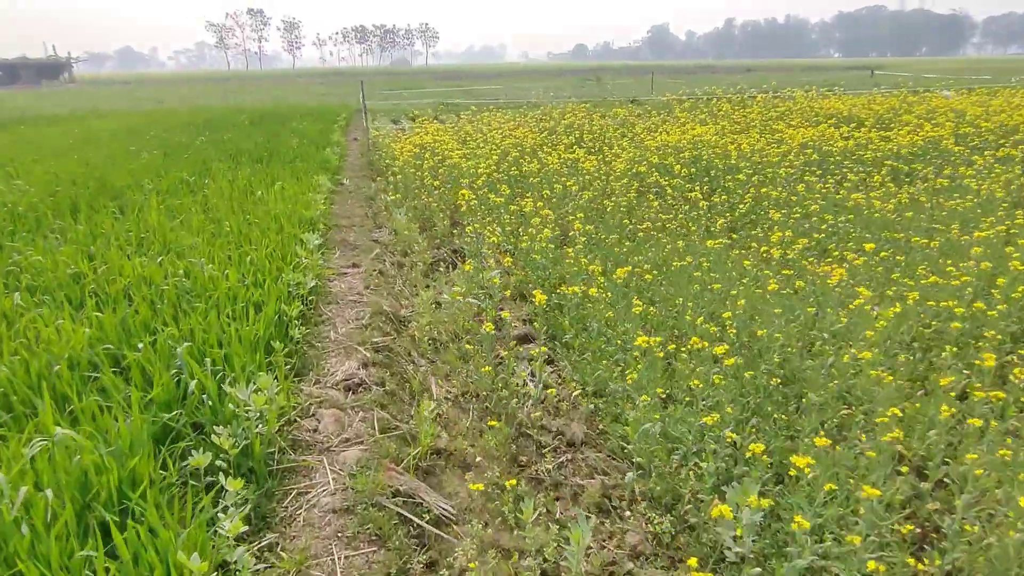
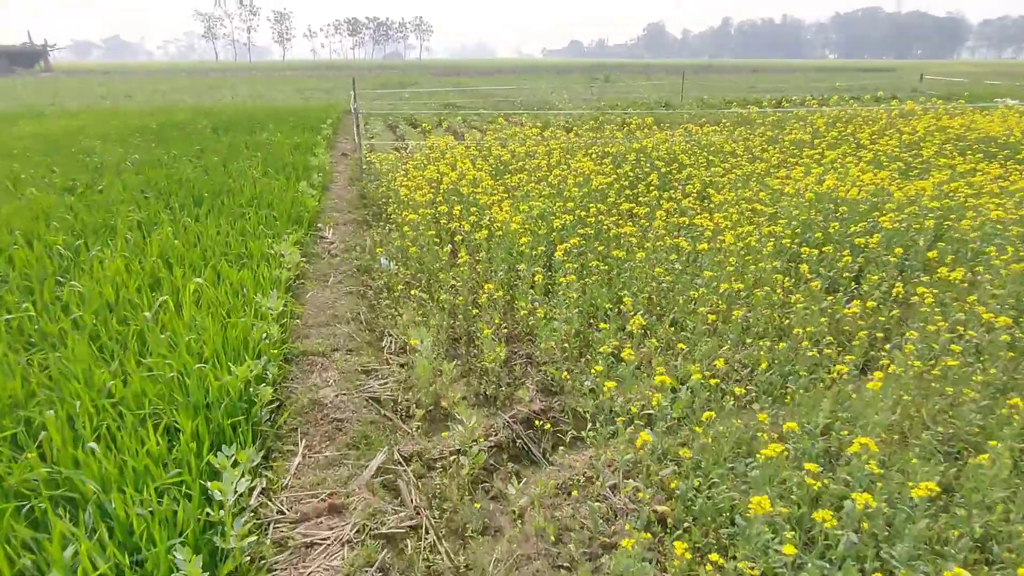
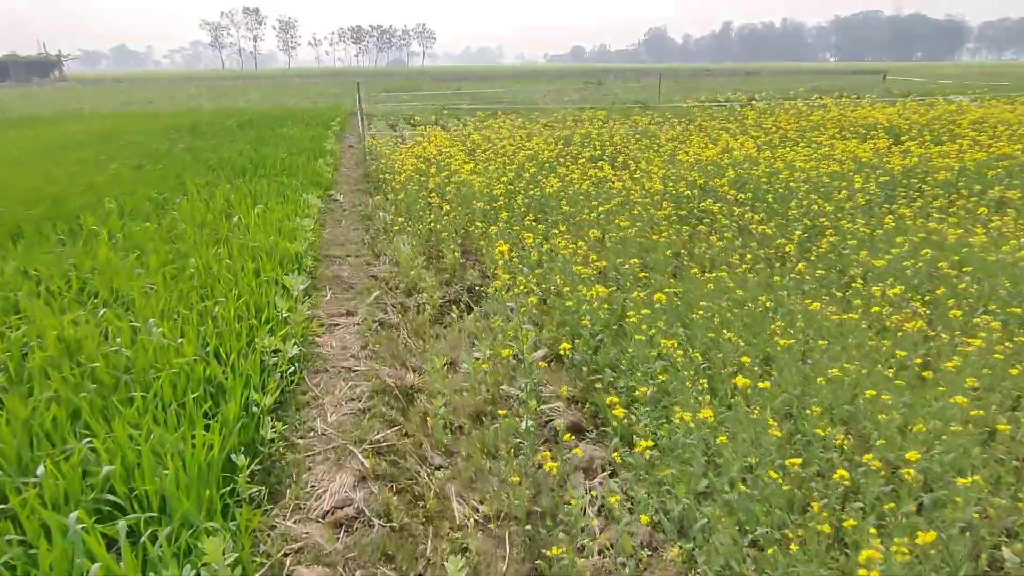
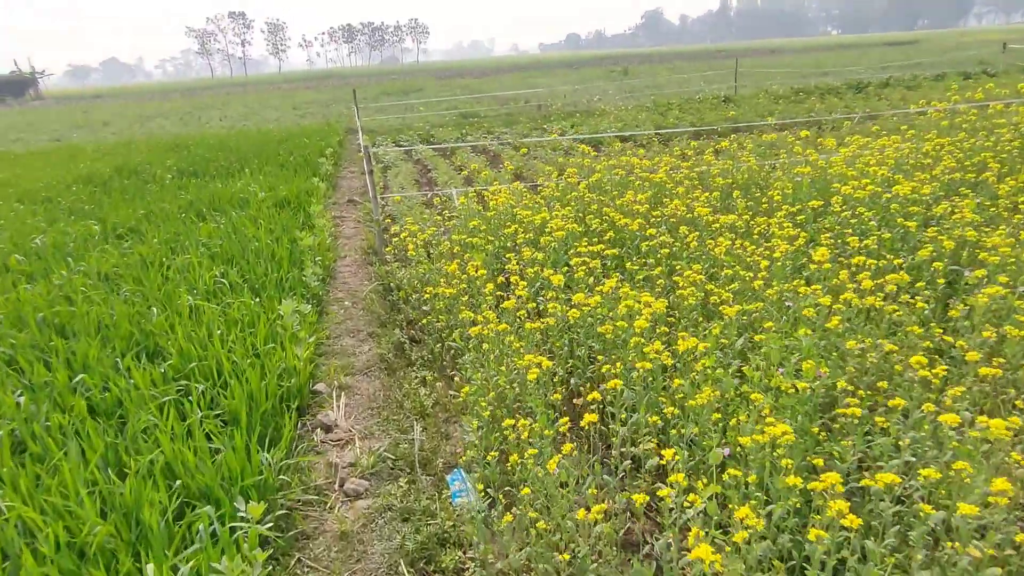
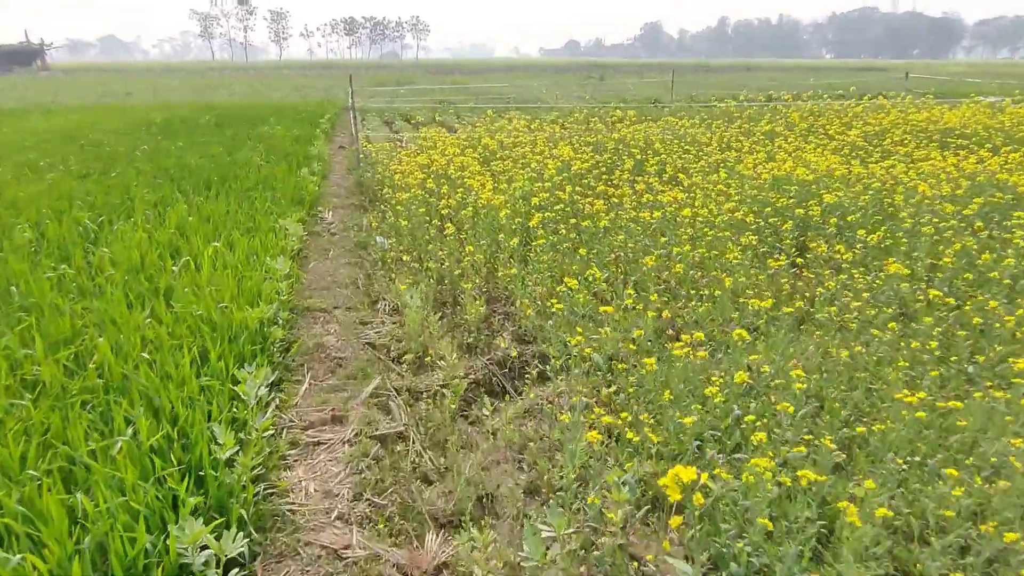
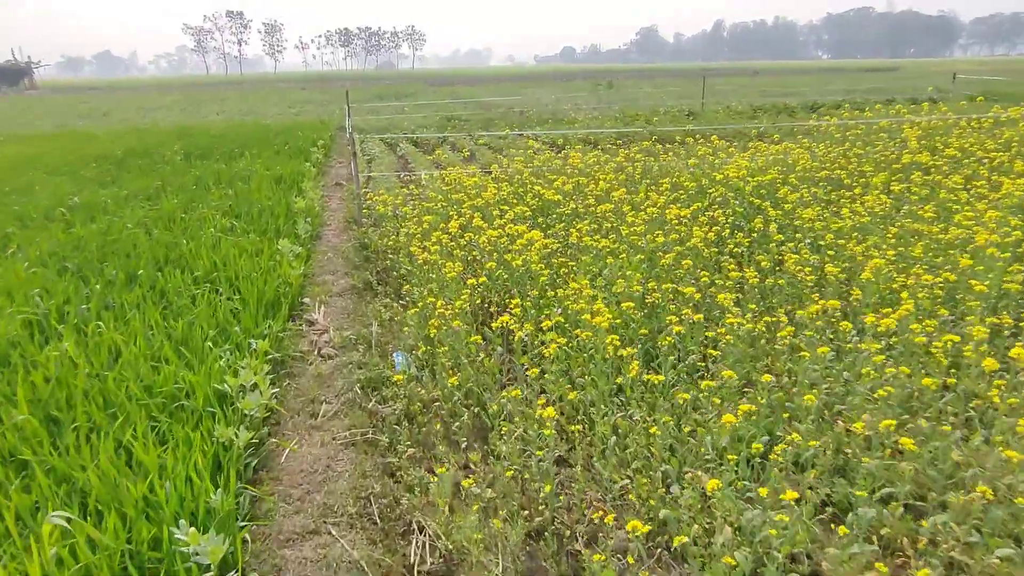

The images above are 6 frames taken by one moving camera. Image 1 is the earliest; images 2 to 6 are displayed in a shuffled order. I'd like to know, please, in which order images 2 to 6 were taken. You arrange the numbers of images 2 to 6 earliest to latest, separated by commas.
3, 5, 2, 6, 4
